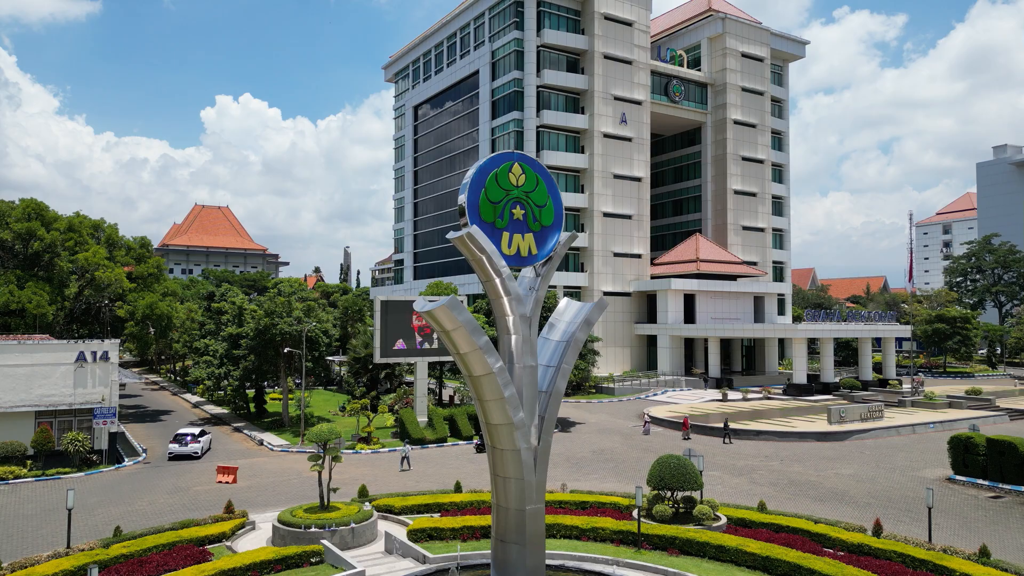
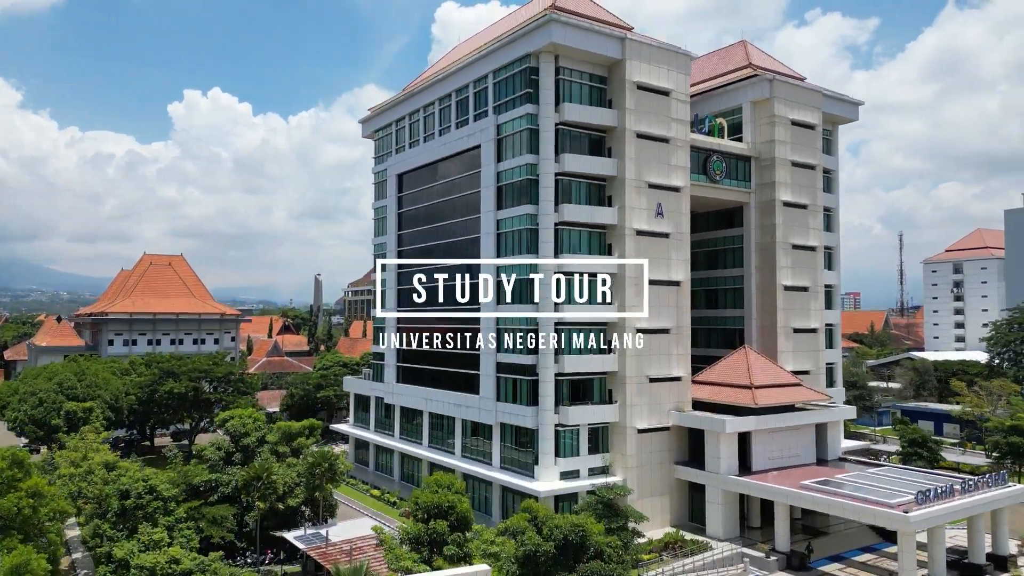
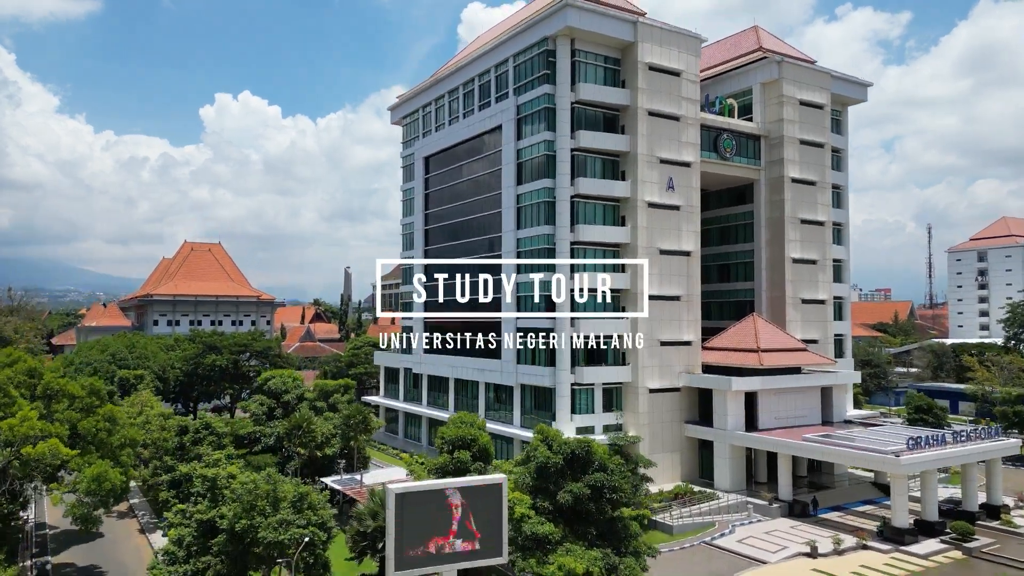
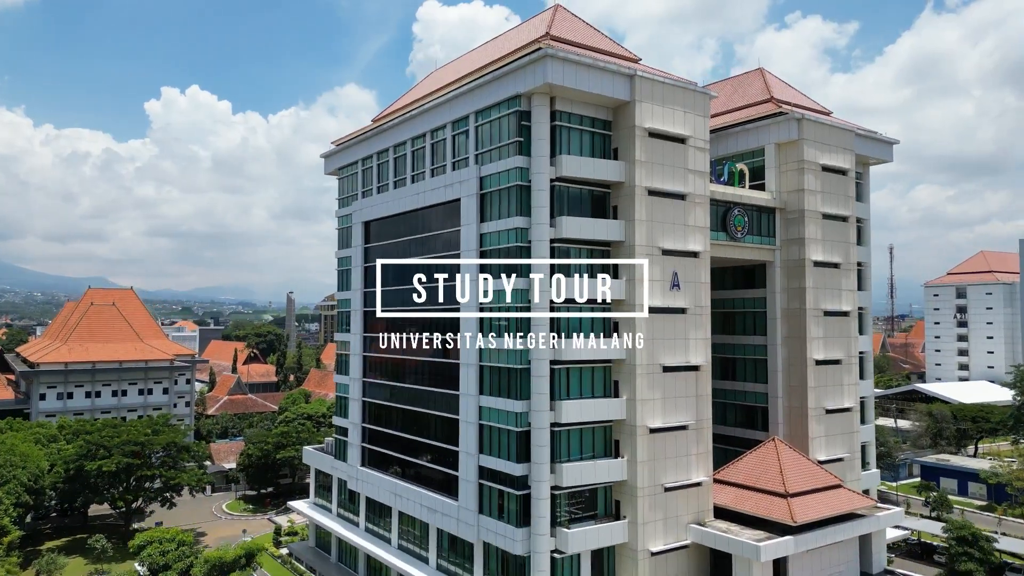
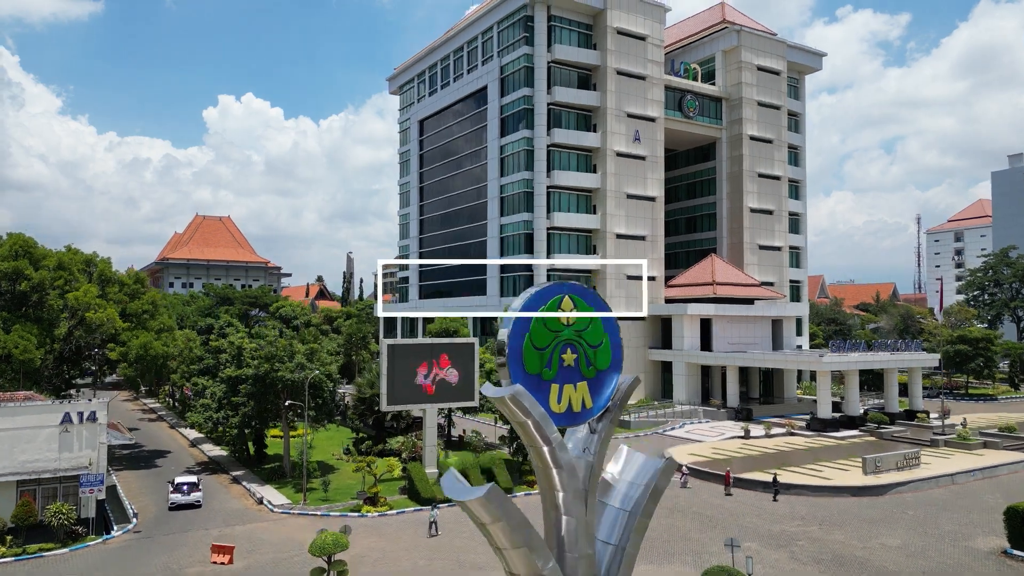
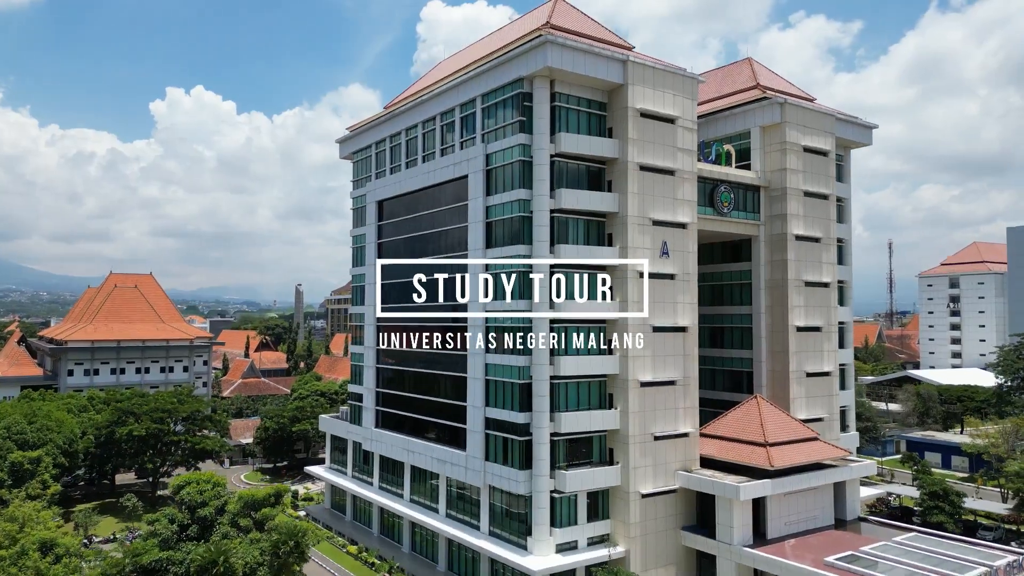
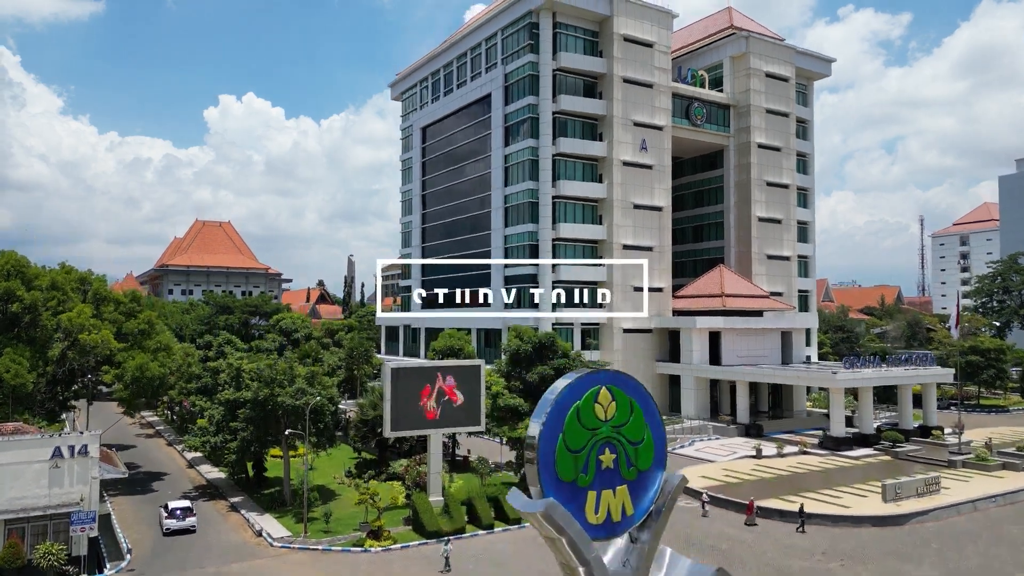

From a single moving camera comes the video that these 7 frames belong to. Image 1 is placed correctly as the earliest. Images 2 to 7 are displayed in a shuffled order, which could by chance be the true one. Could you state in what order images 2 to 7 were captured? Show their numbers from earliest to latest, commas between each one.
5, 7, 3, 2, 6, 4
